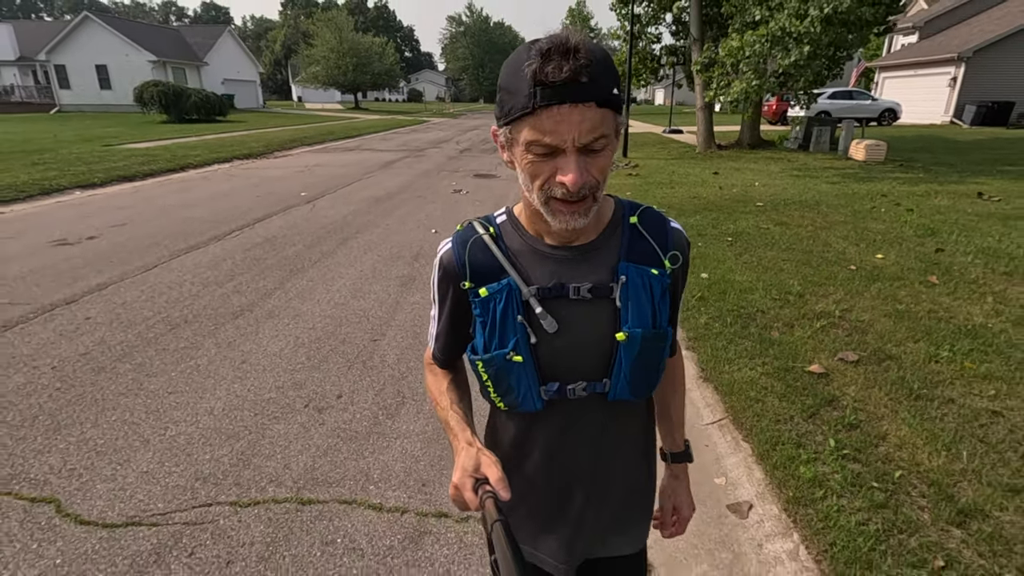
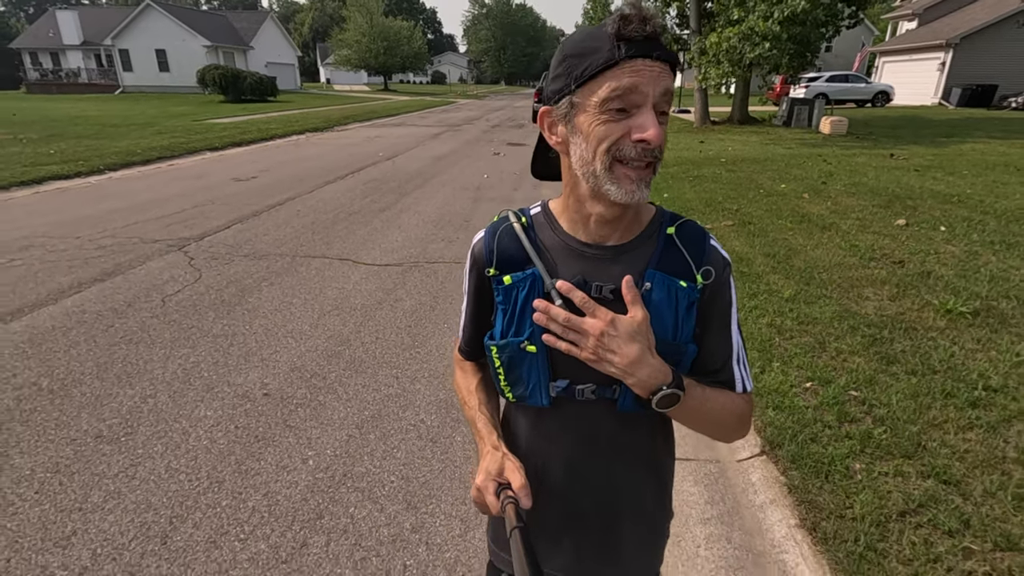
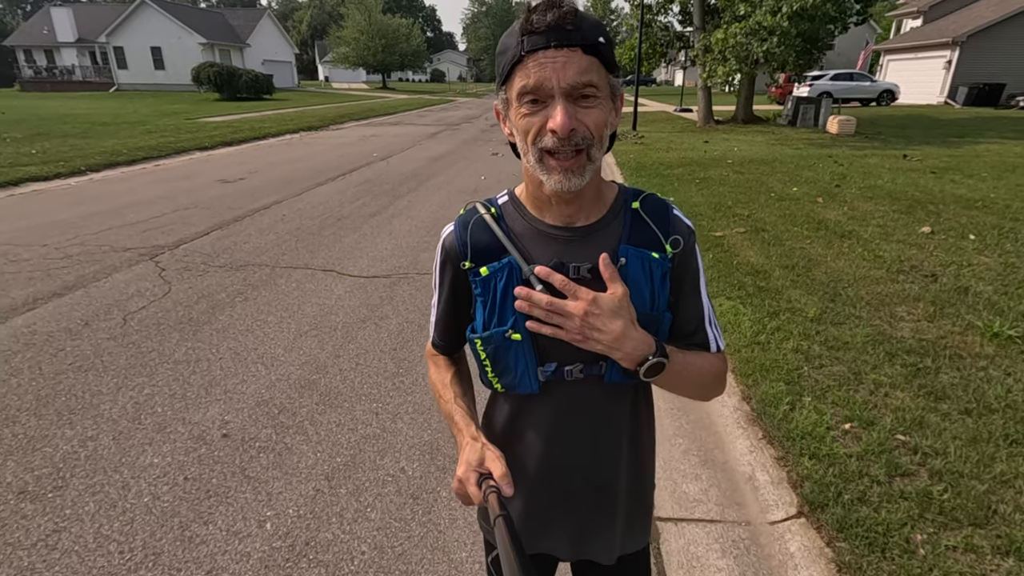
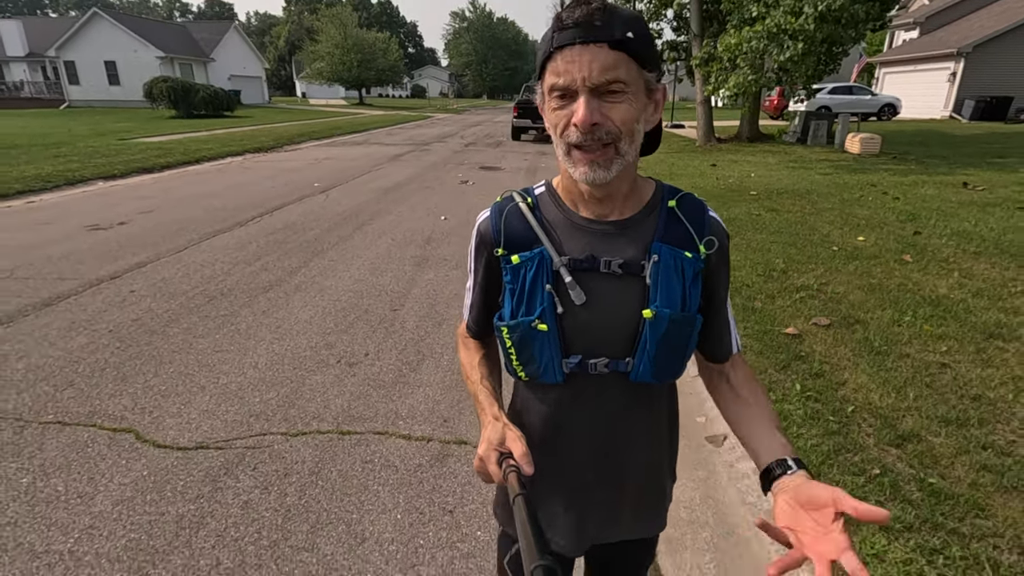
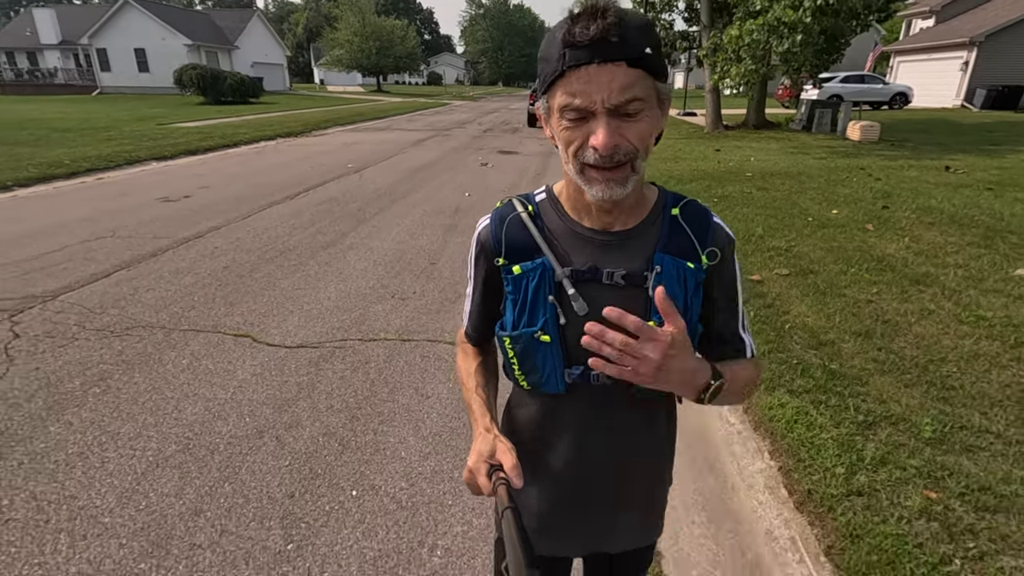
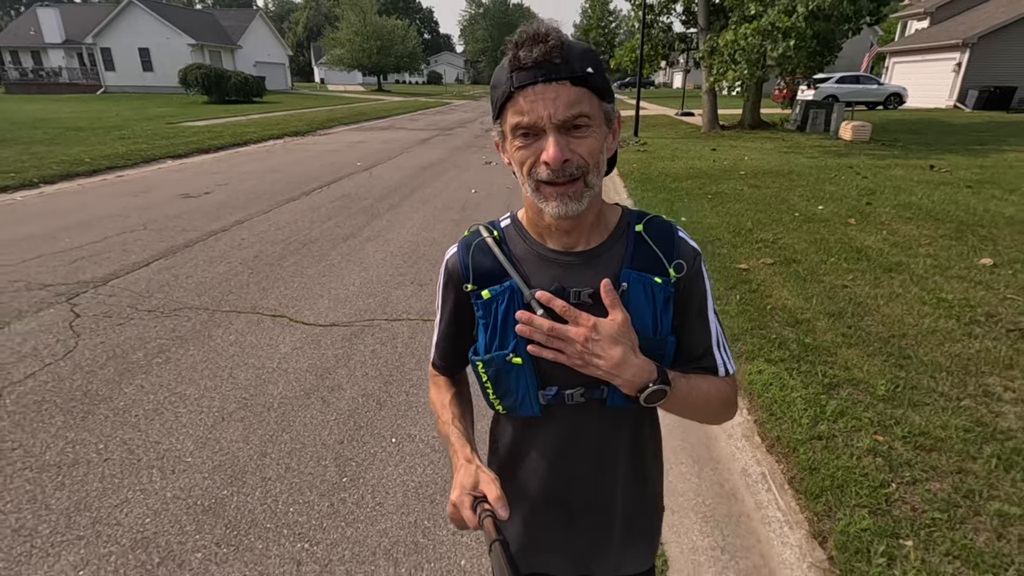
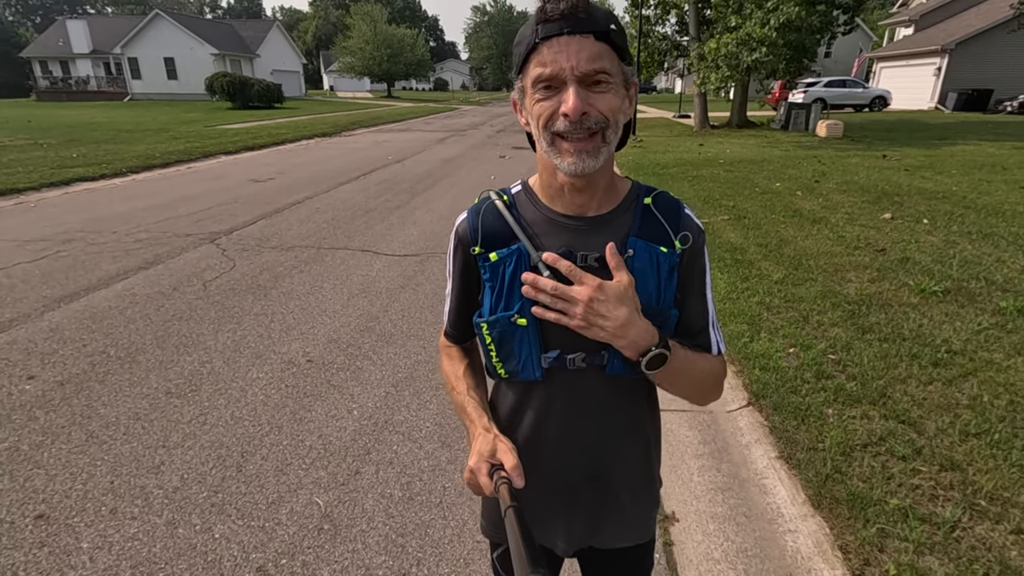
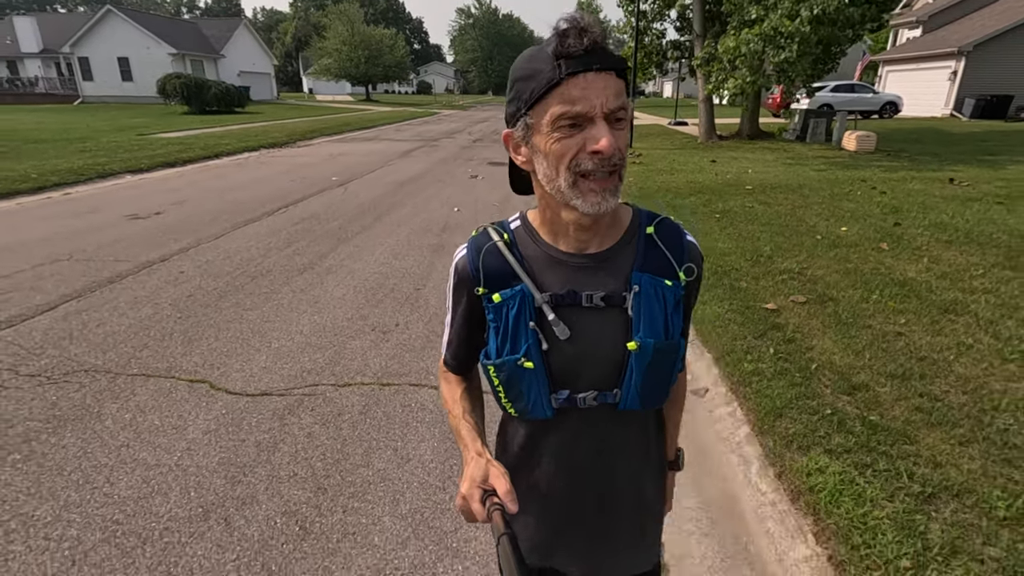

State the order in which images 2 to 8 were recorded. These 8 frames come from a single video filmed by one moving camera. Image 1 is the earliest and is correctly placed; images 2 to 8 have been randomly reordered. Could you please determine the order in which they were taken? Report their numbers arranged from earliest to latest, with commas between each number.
4, 8, 5, 6, 3, 2, 7
